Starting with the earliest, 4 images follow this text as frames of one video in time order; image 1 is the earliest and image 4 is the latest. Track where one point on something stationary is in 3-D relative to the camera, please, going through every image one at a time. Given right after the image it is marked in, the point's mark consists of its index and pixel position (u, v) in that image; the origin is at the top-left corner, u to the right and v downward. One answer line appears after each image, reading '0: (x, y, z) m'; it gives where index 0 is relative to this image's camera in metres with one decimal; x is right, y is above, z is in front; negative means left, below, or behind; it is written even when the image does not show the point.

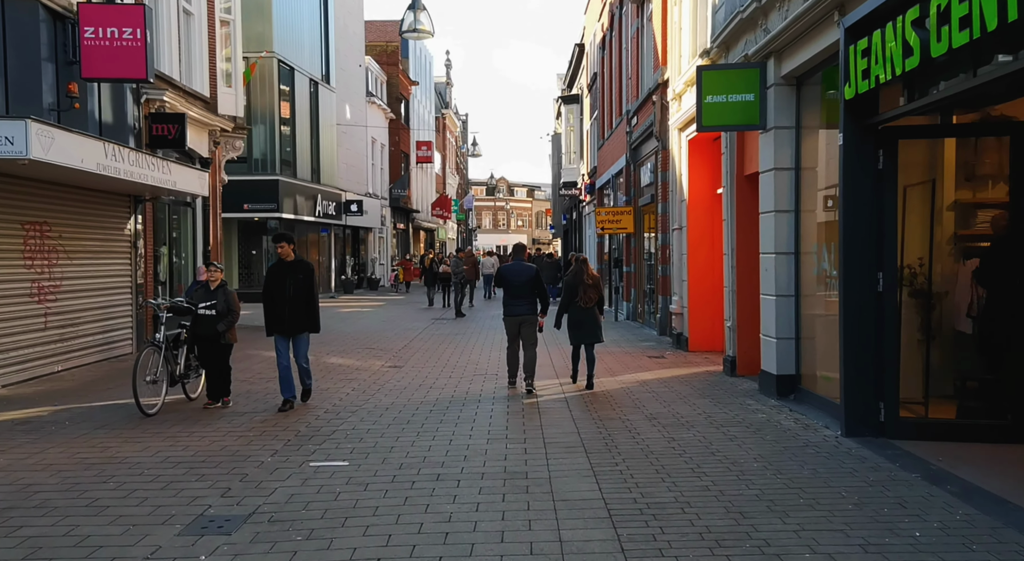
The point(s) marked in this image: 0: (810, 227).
0: (+2.7, +0.5, +9.4) m
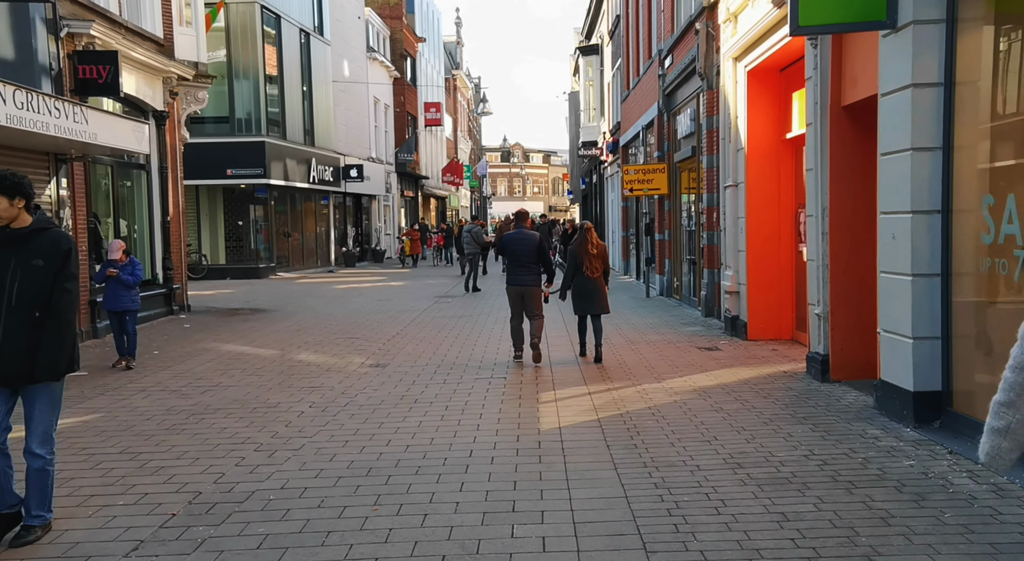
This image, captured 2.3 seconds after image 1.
0: (+2.8, +0.7, +6.2) m
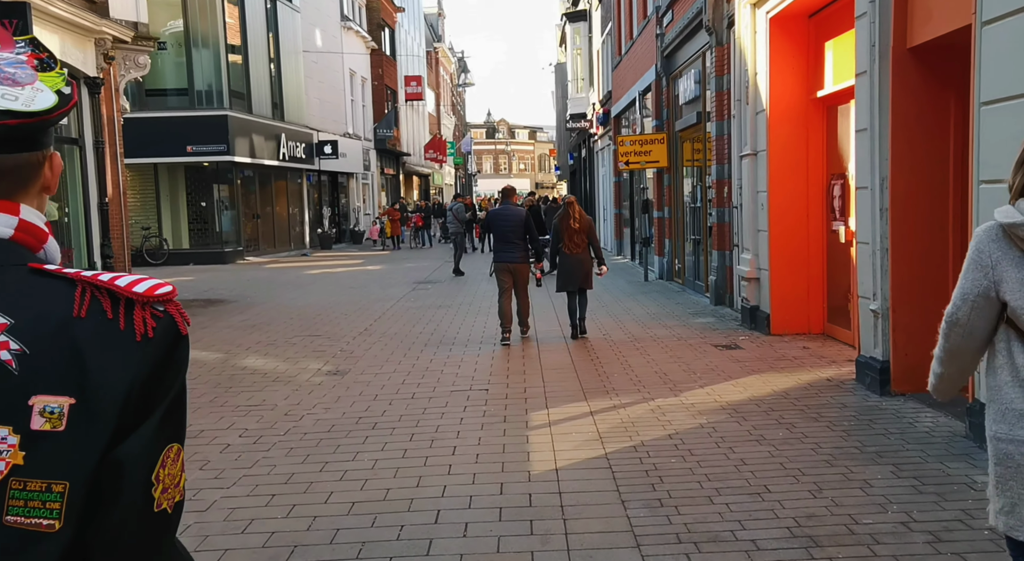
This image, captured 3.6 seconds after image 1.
0: (+2.7, +0.7, +4.4) m
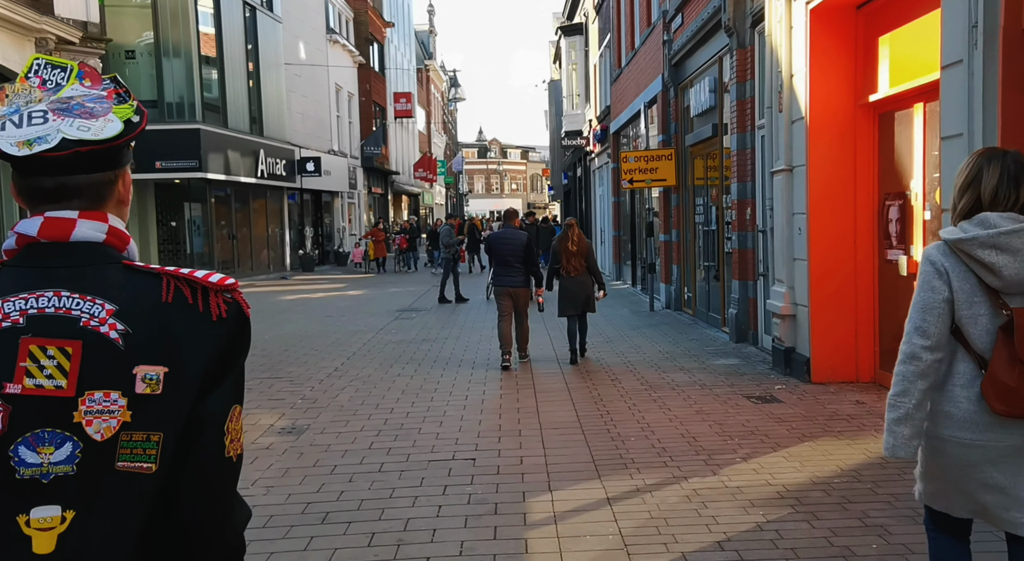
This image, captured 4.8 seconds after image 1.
0: (+2.7, +0.5, +2.8) m
